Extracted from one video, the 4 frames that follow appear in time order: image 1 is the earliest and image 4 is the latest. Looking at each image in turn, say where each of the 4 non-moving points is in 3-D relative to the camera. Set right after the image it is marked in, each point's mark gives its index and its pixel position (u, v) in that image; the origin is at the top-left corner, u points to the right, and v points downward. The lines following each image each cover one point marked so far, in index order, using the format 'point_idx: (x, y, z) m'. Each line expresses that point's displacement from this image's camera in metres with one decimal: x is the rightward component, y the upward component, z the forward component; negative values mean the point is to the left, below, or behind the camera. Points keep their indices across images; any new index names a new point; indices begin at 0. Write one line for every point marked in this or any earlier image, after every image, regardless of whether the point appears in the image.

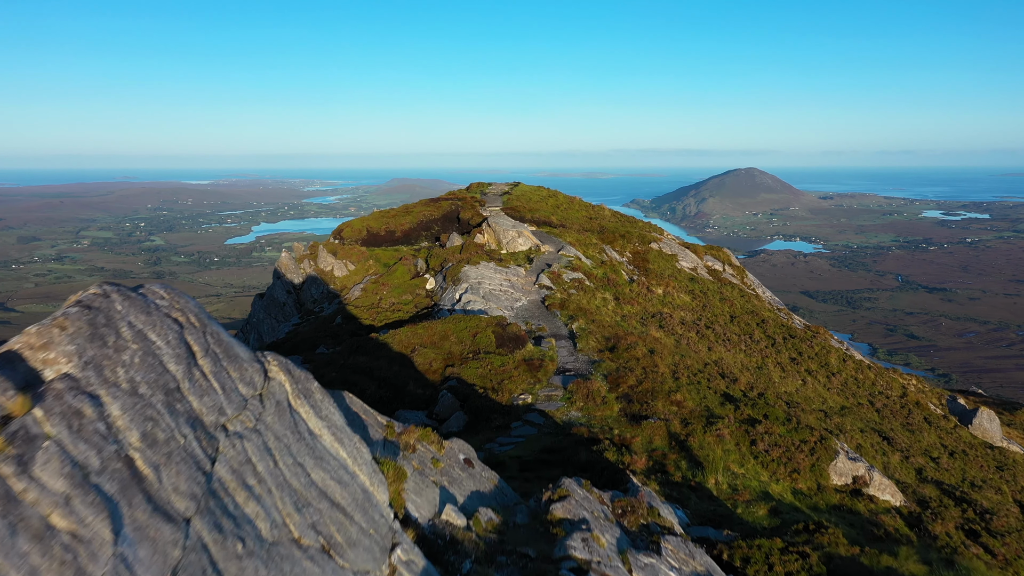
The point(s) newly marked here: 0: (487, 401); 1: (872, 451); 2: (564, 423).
0: (-0.4, -2.0, +13.5) m
1: (+6.5, -2.9, +14.8) m
2: (+0.8, -2.2, +12.7) m
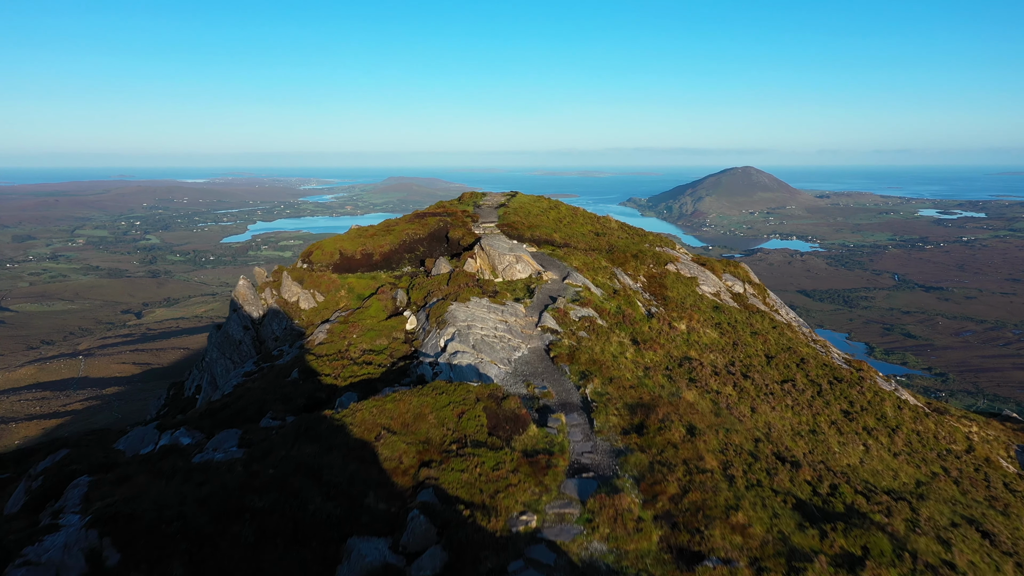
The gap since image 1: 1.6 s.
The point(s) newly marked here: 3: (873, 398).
0: (-0.4, -2.9, +9.9) m
1: (+6.5, -3.8, +11.2) m
2: (+0.8, -3.1, +9.1) m
3: (+8.8, -2.7, +20.0) m
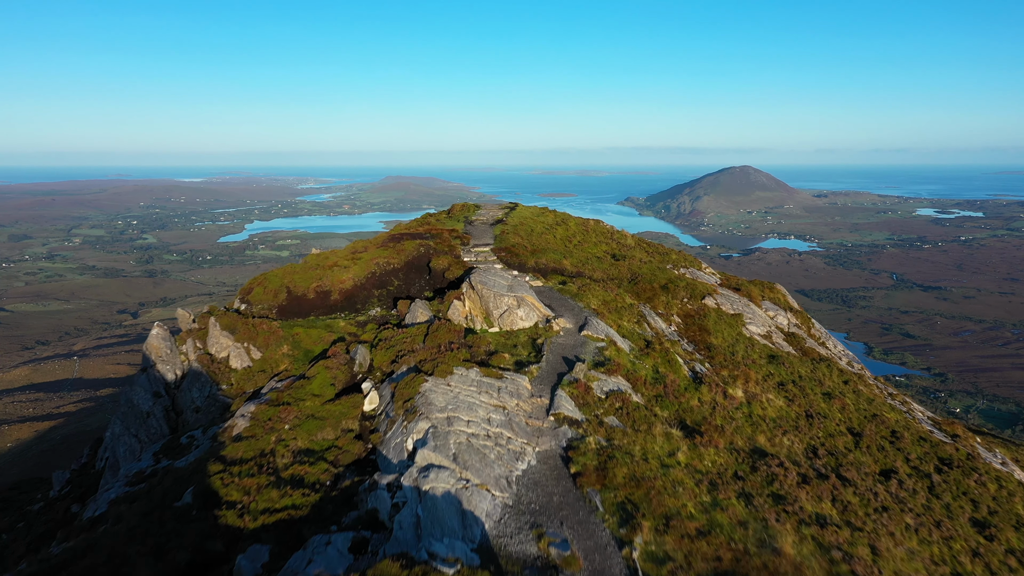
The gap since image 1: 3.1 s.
0: (-0.4, -3.9, +4.8) m
1: (+6.5, -4.8, +6.2) m
2: (+0.8, -4.1, +4.0) m
3: (+8.8, -3.6, +14.9) m
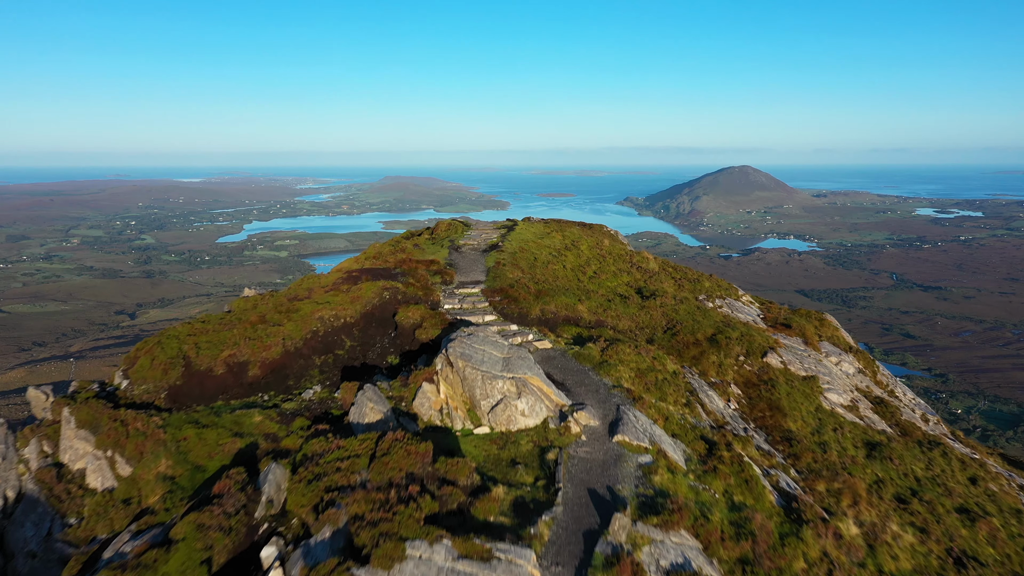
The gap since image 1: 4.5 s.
0: (-0.4, -4.9, -0.4) m
1: (+6.5, -5.8, +1.0) m
2: (+0.8, -5.1, -1.1) m
3: (+8.8, -4.6, +9.8) m
